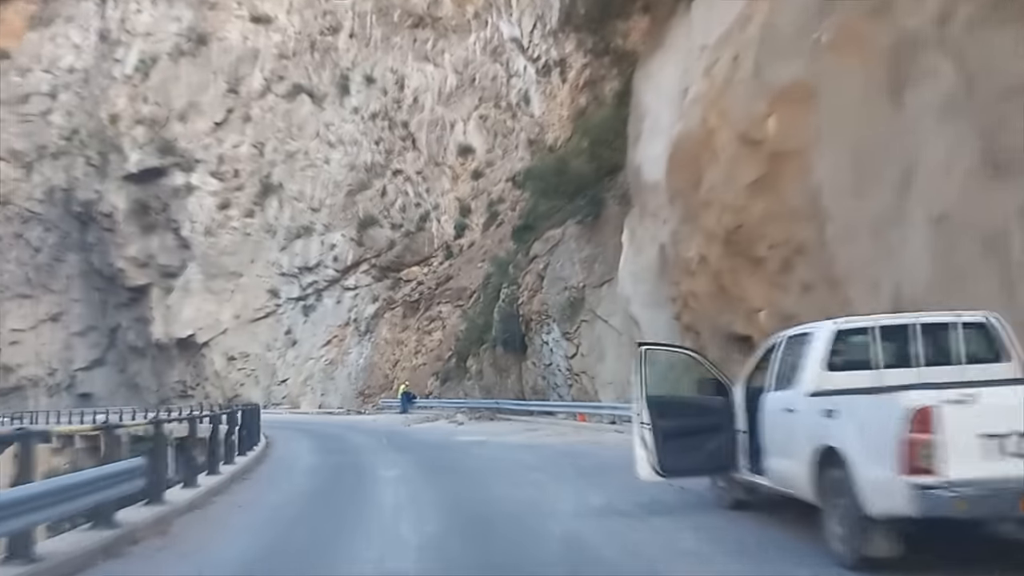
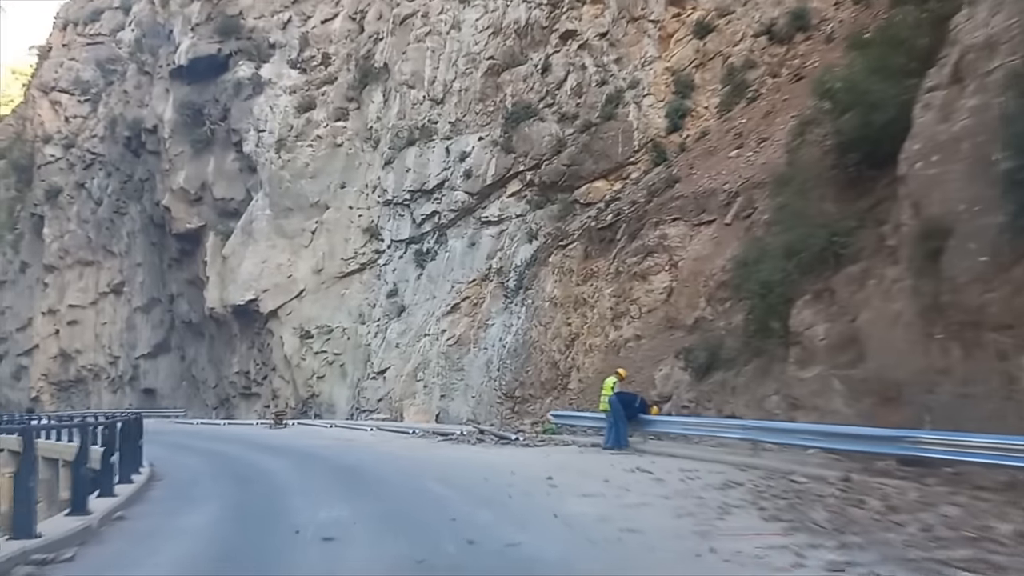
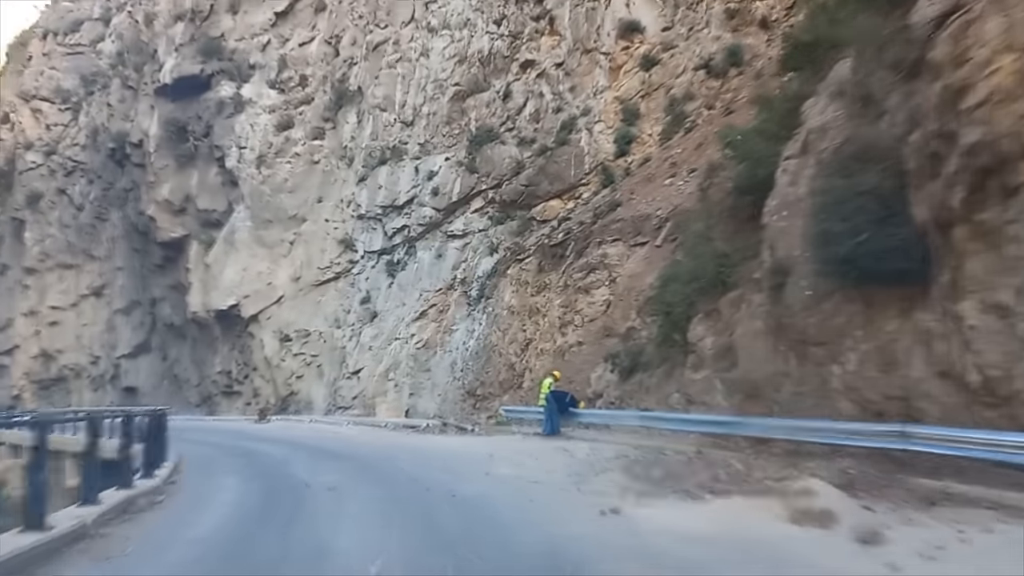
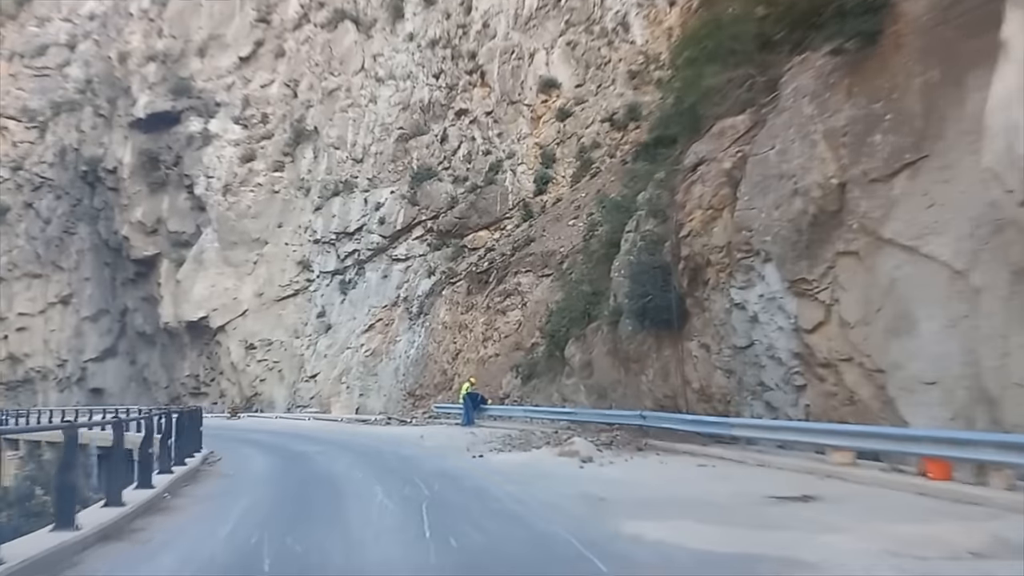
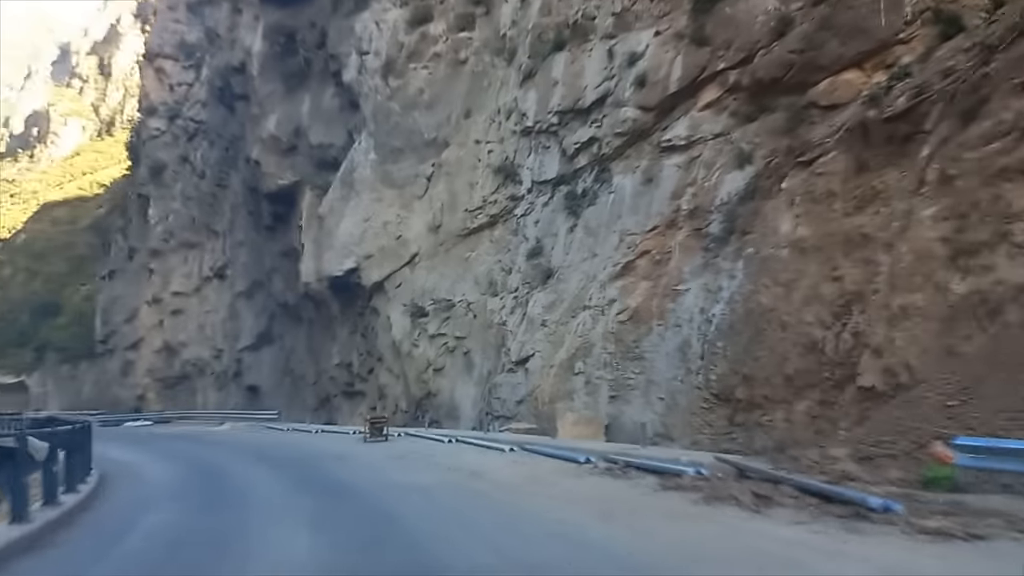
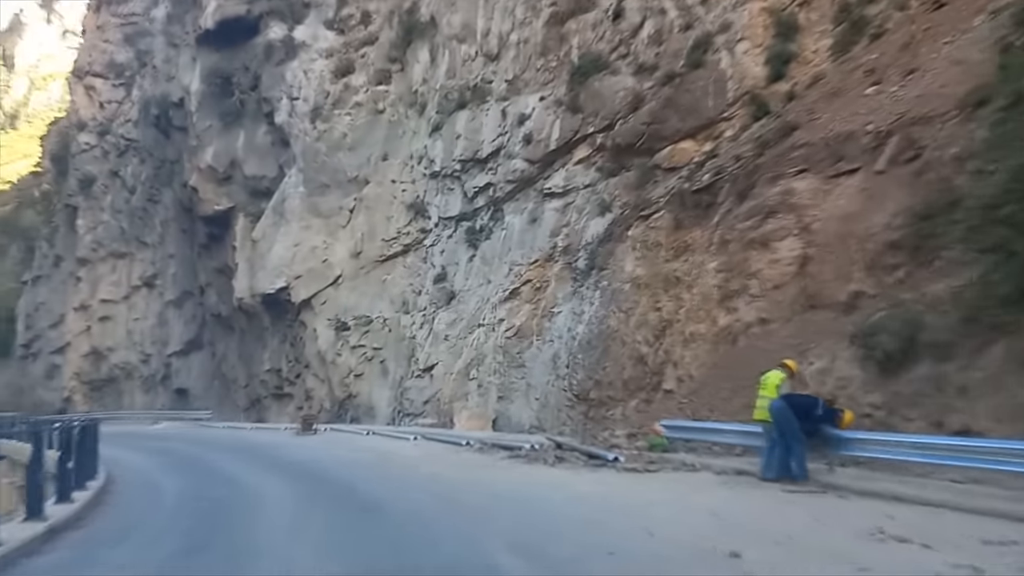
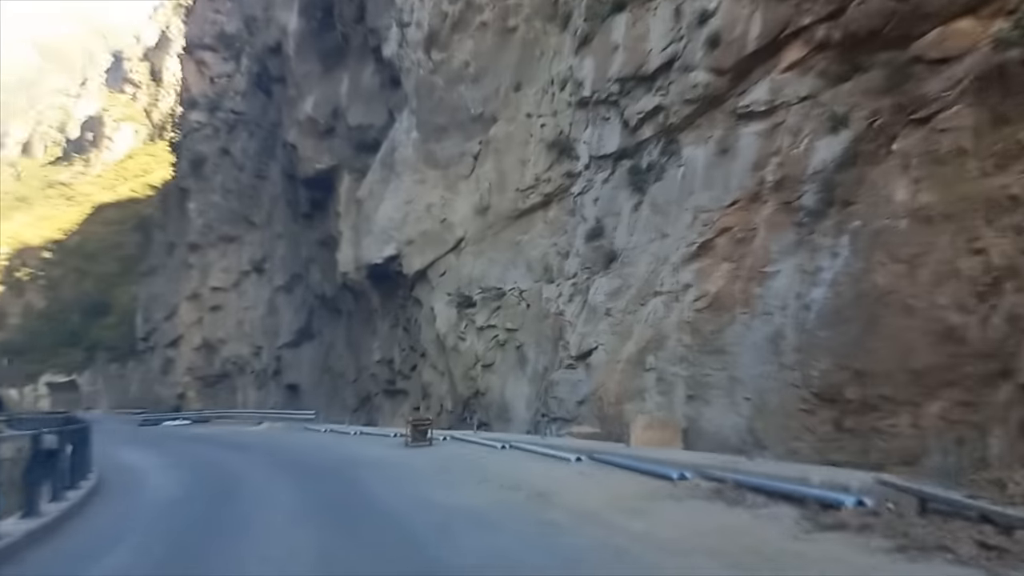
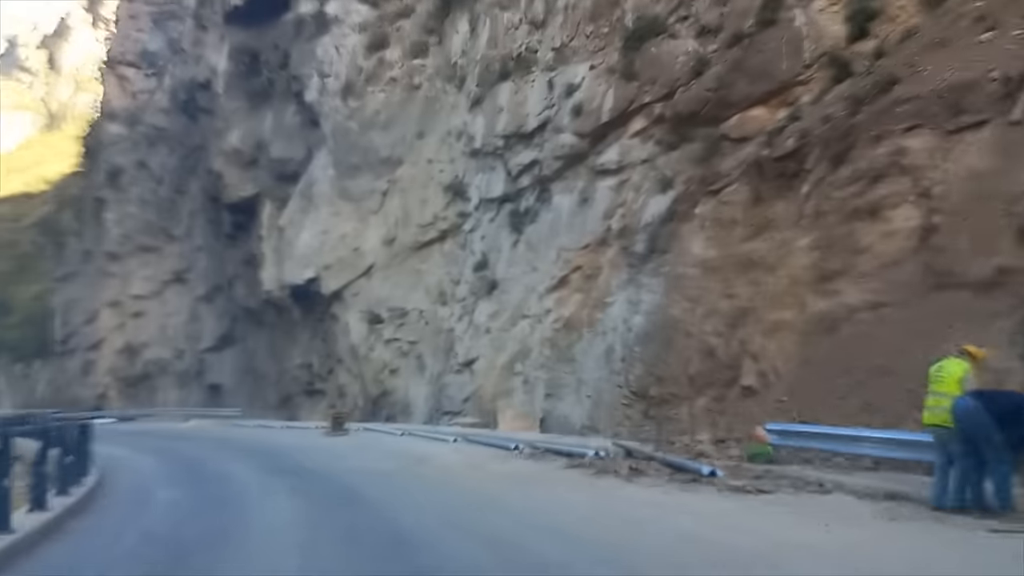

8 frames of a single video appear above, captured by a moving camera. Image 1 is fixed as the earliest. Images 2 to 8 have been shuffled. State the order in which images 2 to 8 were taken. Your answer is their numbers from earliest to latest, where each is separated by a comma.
4, 3, 2, 6, 8, 5, 7
